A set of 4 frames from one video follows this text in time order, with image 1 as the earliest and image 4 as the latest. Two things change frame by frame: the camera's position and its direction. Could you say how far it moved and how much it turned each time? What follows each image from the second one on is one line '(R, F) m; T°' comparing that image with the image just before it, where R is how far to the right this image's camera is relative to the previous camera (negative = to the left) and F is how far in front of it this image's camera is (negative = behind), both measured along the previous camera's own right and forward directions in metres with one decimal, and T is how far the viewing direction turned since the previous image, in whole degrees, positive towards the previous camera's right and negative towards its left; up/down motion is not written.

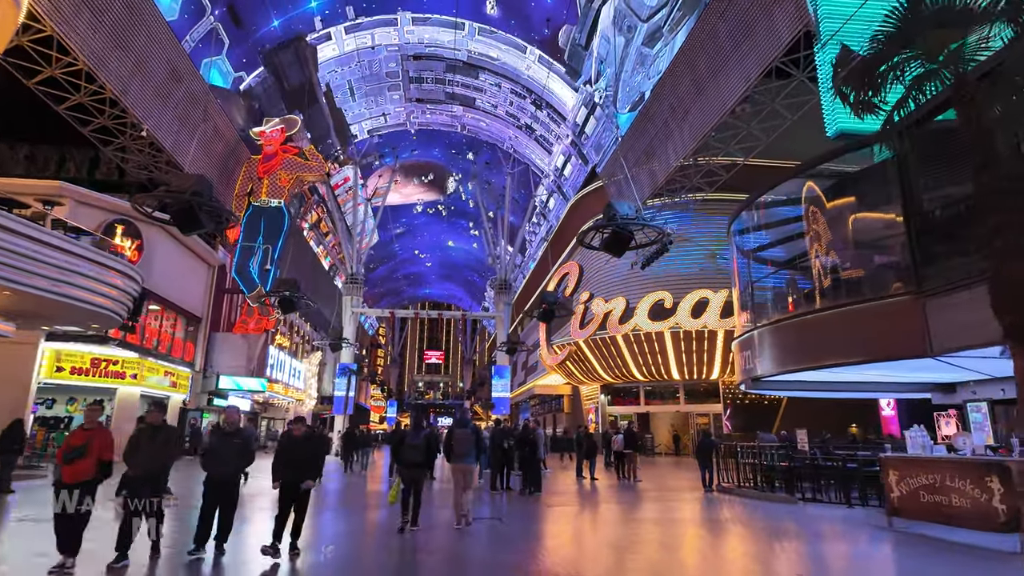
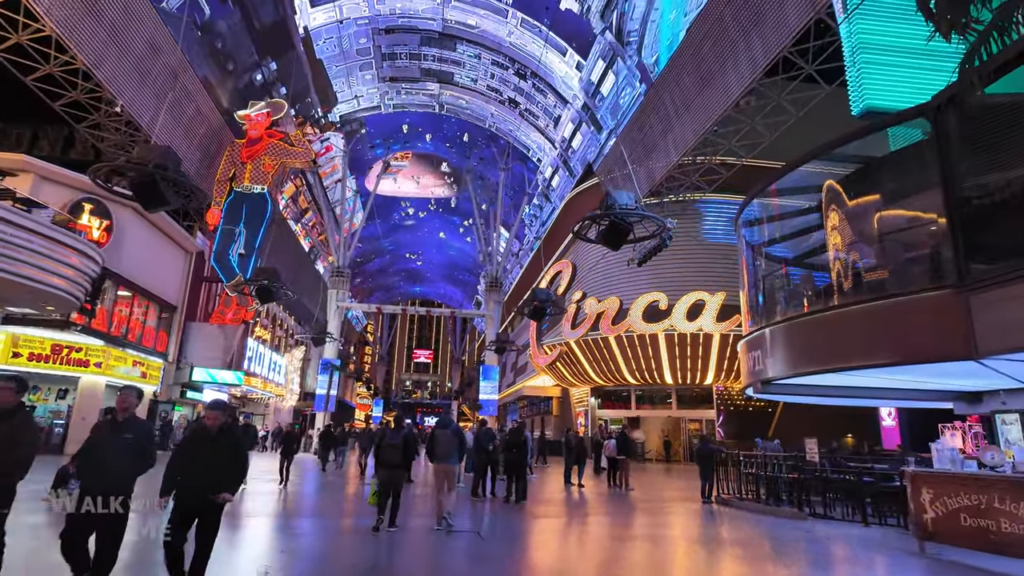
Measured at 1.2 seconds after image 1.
(+0.1, +0.8) m; +1°
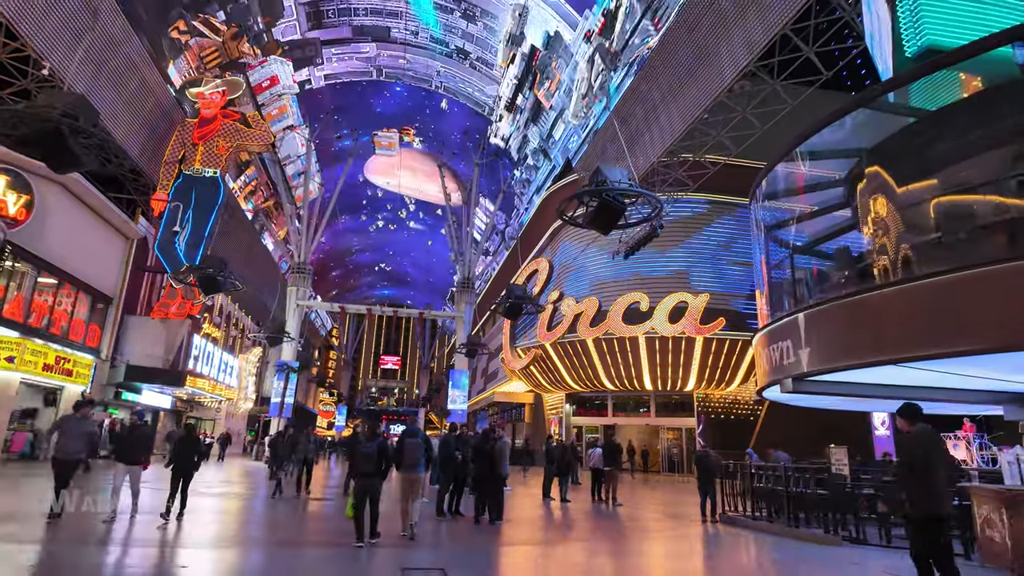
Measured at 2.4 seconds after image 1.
(-0.1, +1.4) m; +3°
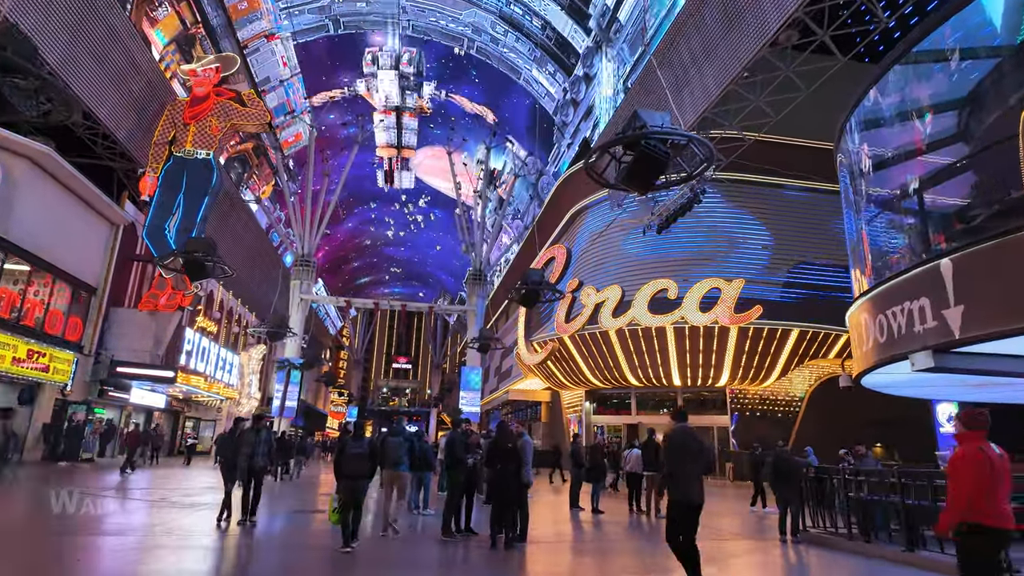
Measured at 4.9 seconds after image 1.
(-0.1, +1.7) m; -1°
